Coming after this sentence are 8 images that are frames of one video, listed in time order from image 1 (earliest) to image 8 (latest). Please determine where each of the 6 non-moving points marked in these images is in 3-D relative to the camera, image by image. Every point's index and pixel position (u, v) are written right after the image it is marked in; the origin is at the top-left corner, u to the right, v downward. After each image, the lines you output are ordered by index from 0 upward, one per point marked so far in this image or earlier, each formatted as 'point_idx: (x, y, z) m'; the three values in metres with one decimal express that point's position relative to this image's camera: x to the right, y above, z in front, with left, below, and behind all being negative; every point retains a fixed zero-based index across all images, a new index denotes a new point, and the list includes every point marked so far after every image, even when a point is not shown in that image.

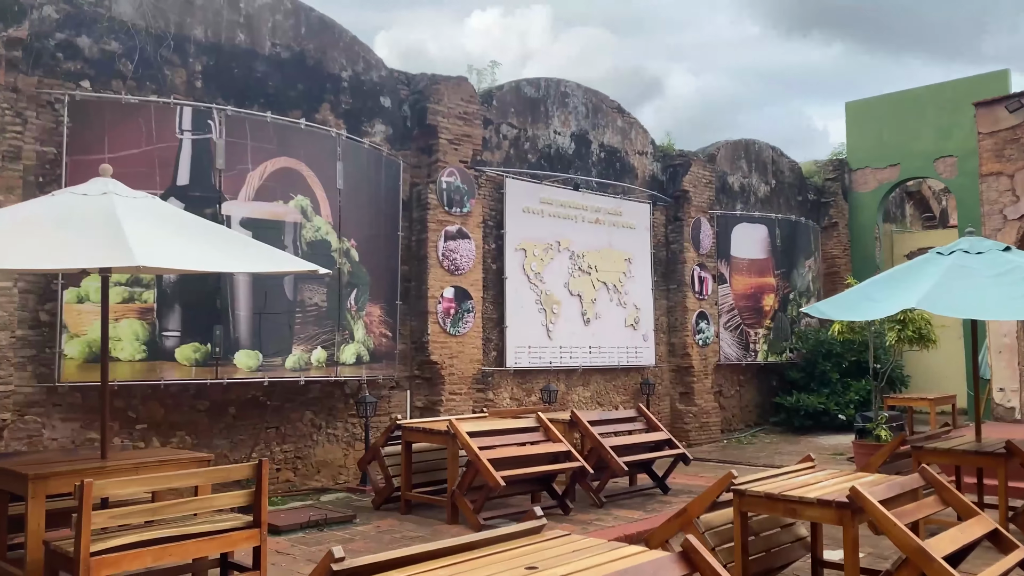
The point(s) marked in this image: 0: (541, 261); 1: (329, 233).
0: (+0.4, +0.3, +10.8) m
1: (-1.7, +0.5, +8.0) m
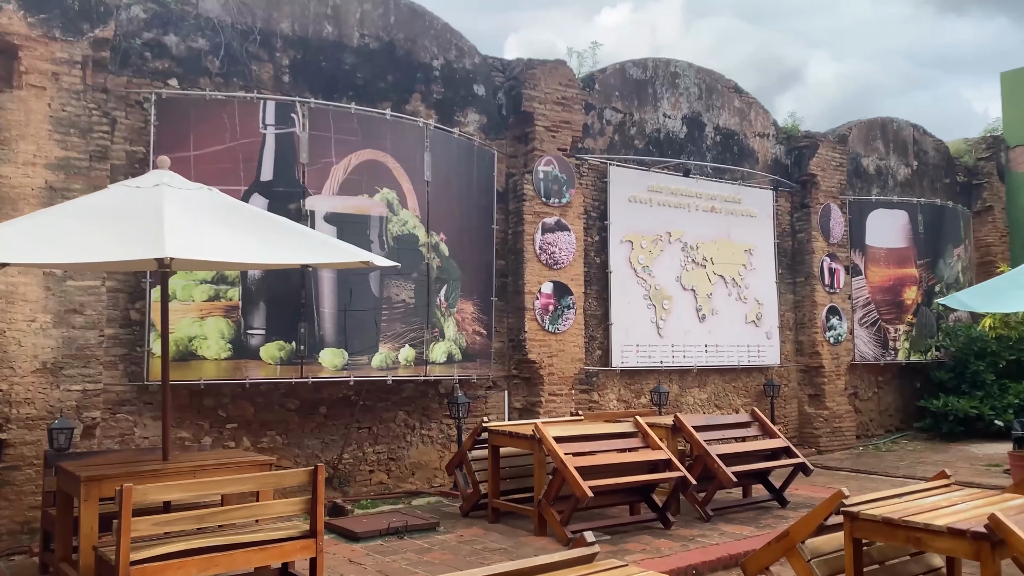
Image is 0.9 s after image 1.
0: (+1.6, +0.4, +10.1) m
1: (-0.9, +0.6, +7.7) m
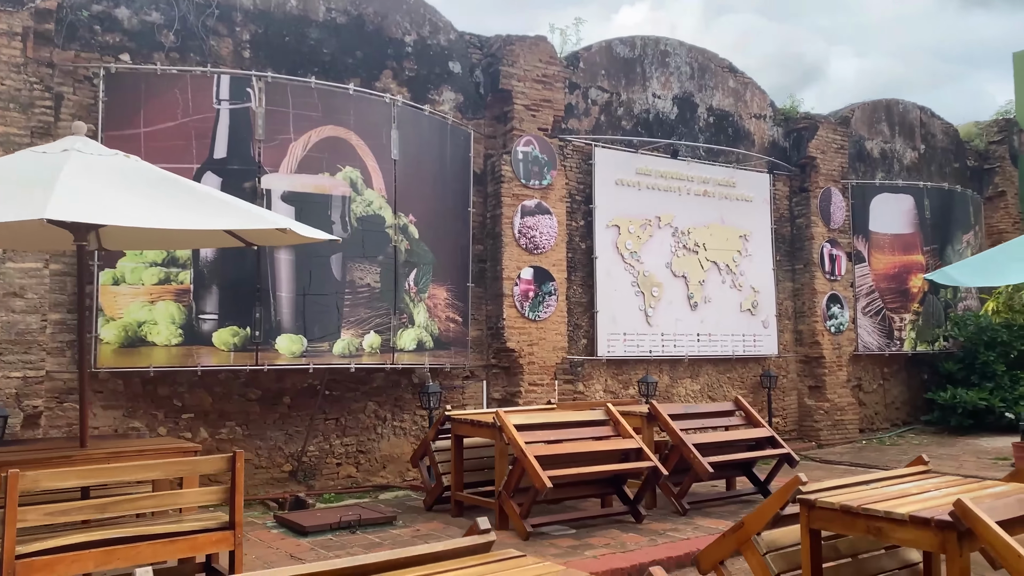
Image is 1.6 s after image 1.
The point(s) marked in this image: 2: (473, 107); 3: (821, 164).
0: (+1.4, +0.6, +9.7) m
1: (-1.1, +0.7, +7.4) m
2: (-0.4, +1.9, +8.8) m
3: (+4.1, +1.6, +11.3) m
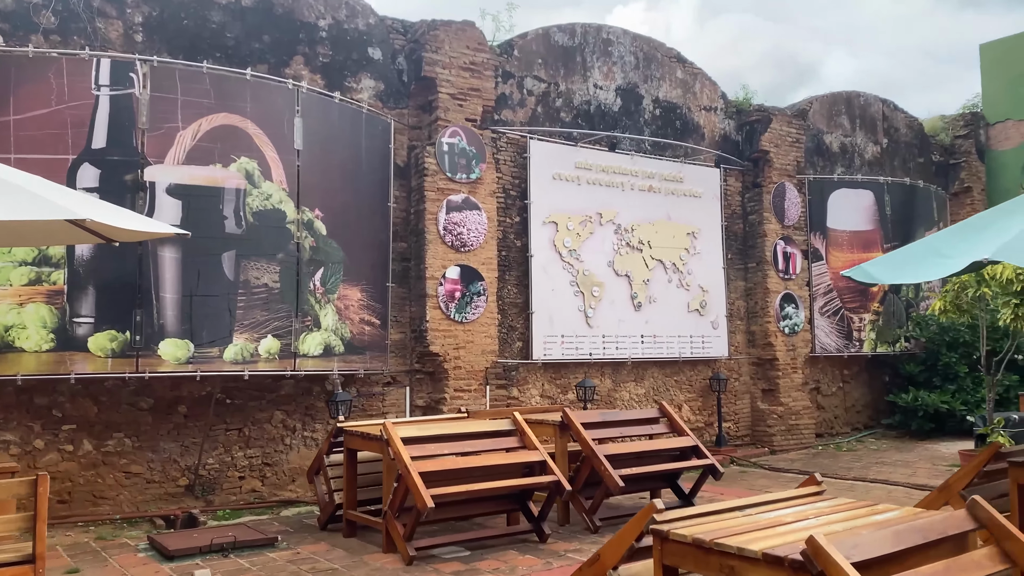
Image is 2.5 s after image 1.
0: (+0.7, +0.6, +9.3) m
1: (-1.8, +0.7, +6.8) m
2: (-1.1, +1.9, +8.3) m
3: (+3.4, +1.7, +10.9) m
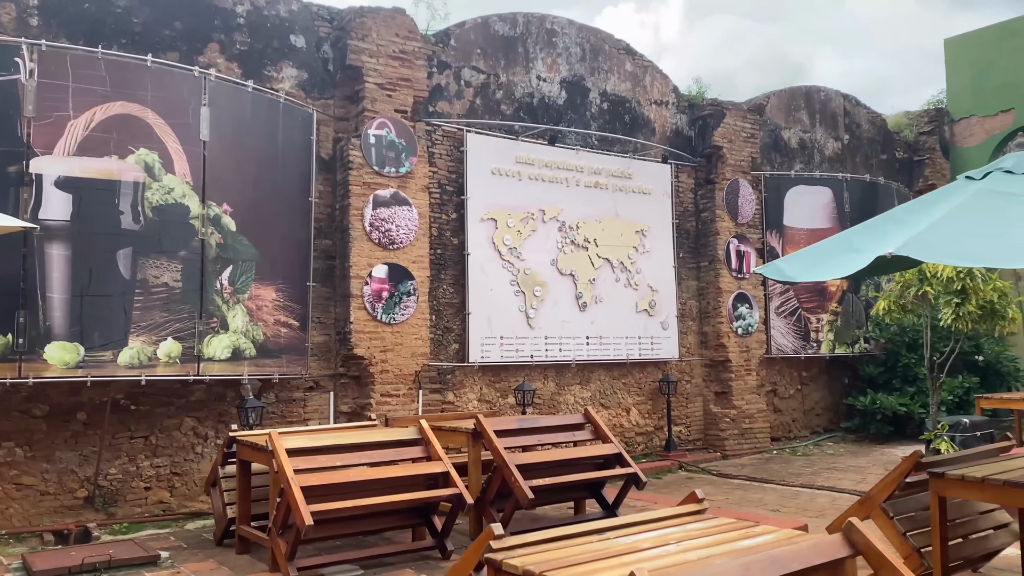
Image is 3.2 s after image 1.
0: (+0.1, +0.6, +8.9) m
1: (-2.5, +0.7, +6.5) m
2: (-1.8, +1.9, +7.9) m
3: (+2.7, +1.7, +10.6) m
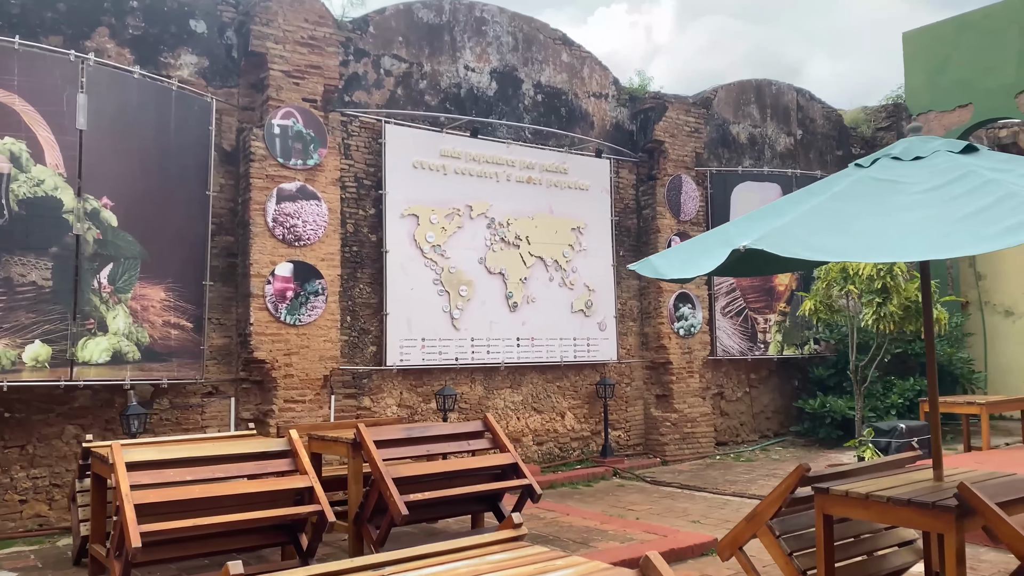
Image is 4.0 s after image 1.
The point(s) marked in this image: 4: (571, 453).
0: (-0.7, +0.6, +8.5) m
1: (-3.2, +0.7, +6.0) m
2: (-2.5, +1.9, +7.5) m
3: (+1.9, +1.7, +10.2) m
4: (+0.6, -1.8, +9.4) m
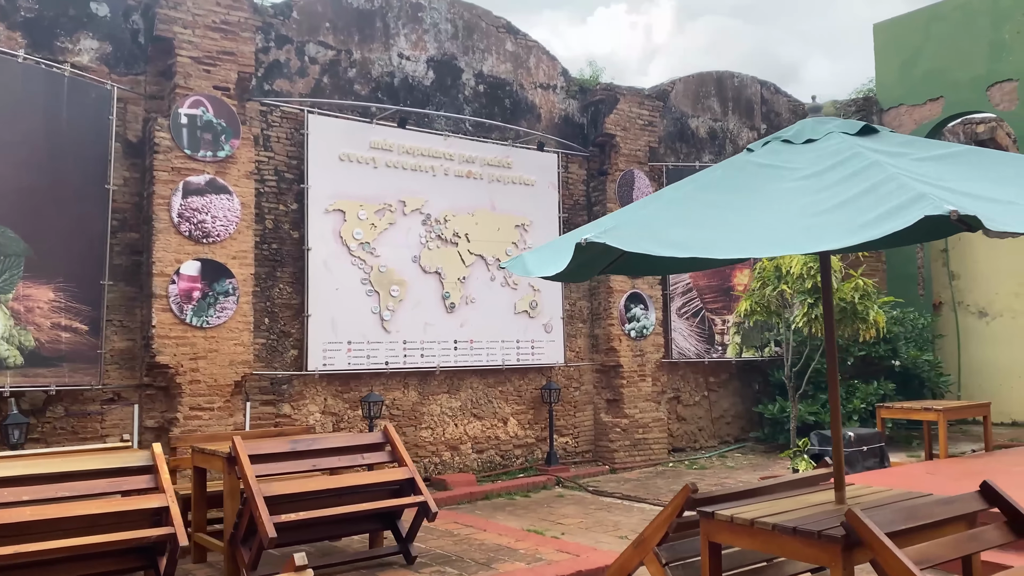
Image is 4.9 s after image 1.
0: (-1.3, +0.6, +8.1) m
1: (-3.8, +0.7, +5.6) m
2: (-3.2, +1.9, +7.0) m
3: (+1.3, +1.7, +9.8) m
4: (0.0, -1.8, +8.9) m
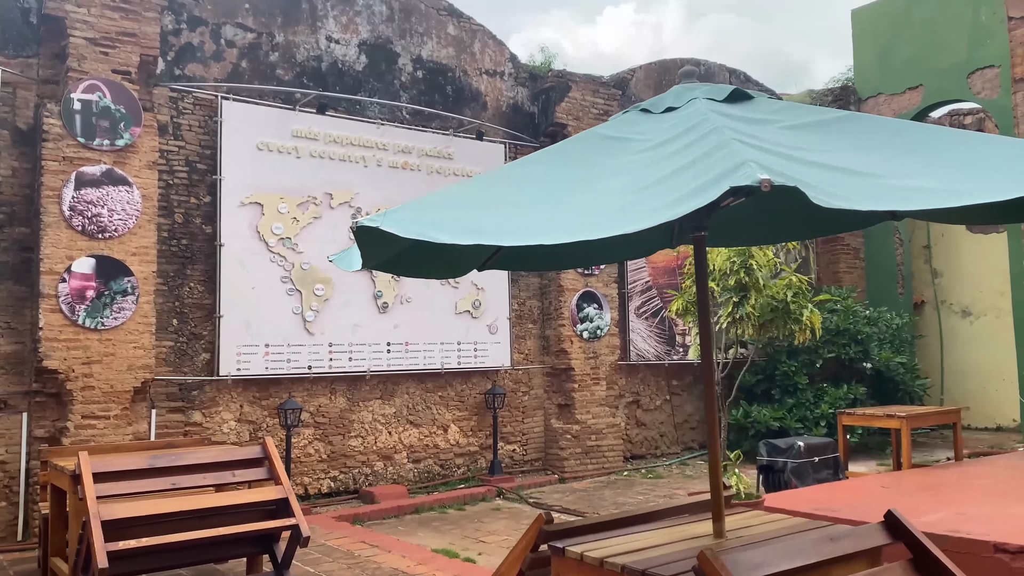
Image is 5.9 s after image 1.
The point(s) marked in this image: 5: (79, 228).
0: (-1.9, +0.6, +7.5) m
1: (-4.4, +0.7, +5.1) m
2: (-3.8, +1.9, +6.5) m
3: (+0.7, +1.7, +9.2) m
4: (-0.6, -1.8, +8.4) m
5: (-3.2, +0.4, +6.3) m
